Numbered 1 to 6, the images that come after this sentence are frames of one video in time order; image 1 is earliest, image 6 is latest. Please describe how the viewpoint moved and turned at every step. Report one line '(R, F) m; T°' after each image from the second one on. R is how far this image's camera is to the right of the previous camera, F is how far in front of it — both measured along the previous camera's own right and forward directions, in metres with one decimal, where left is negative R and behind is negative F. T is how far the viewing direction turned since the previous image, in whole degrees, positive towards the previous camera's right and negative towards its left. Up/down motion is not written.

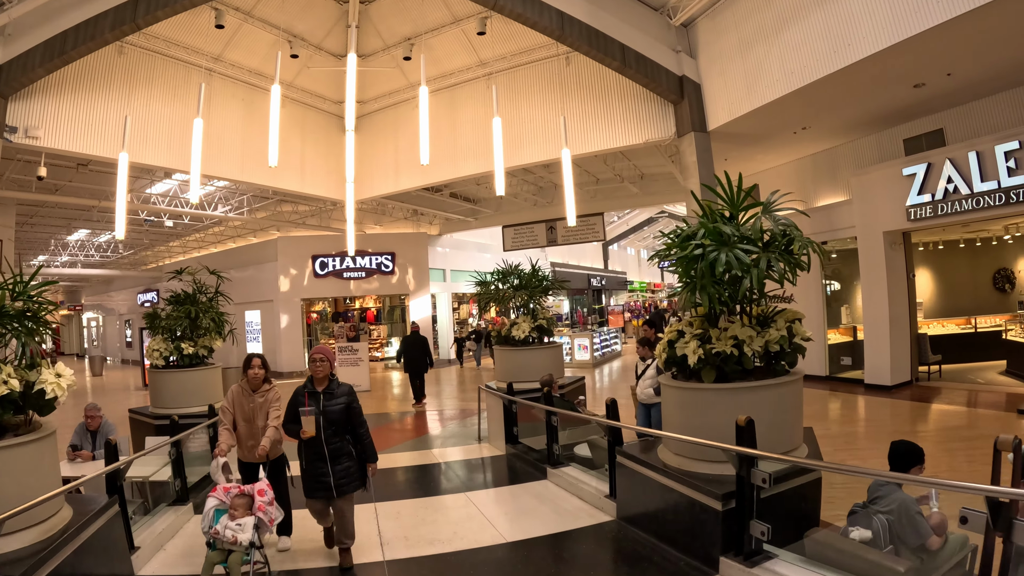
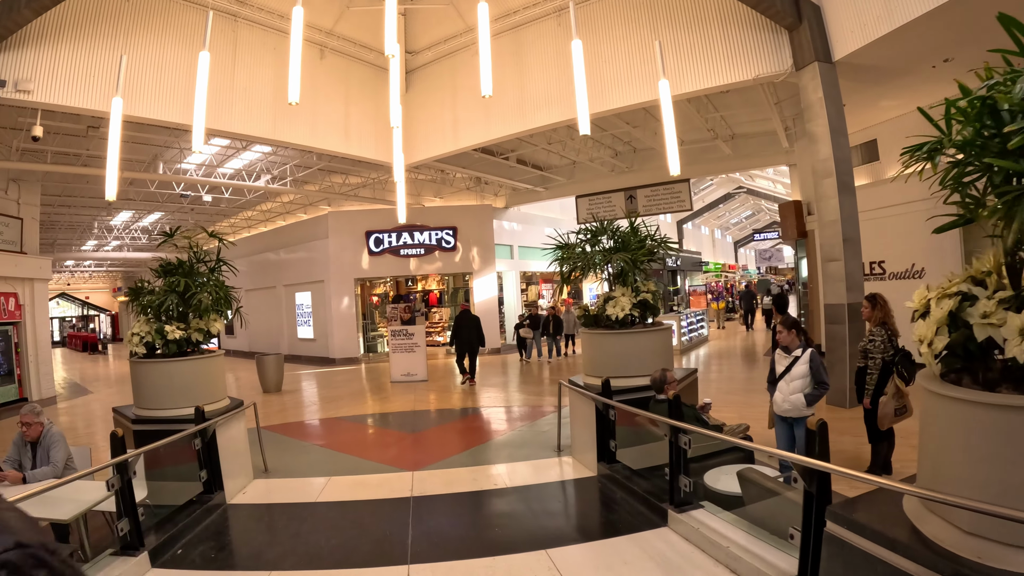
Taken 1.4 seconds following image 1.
(-0.3, +1.7) m; -7°
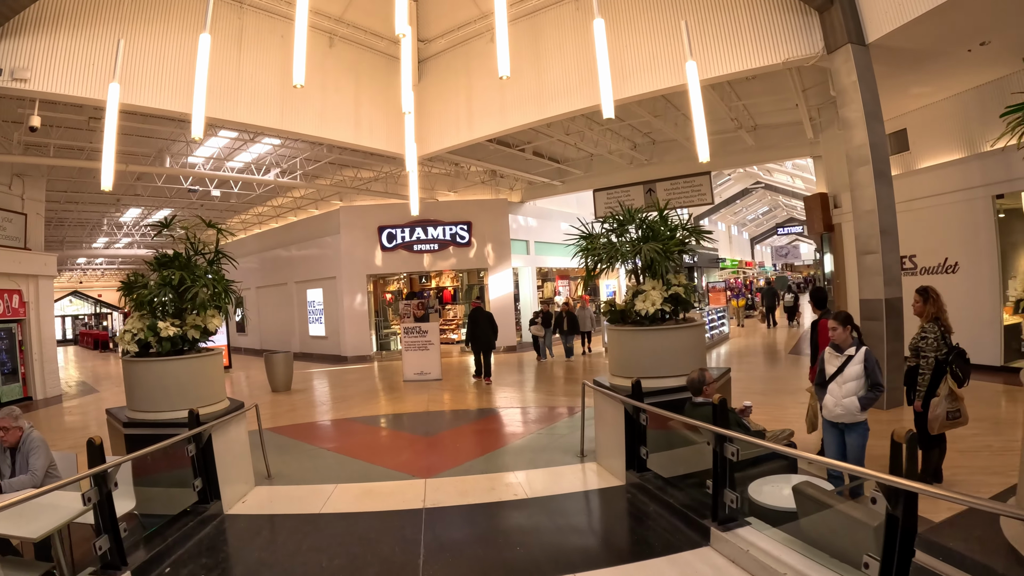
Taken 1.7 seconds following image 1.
(-0.1, +0.4) m; -1°
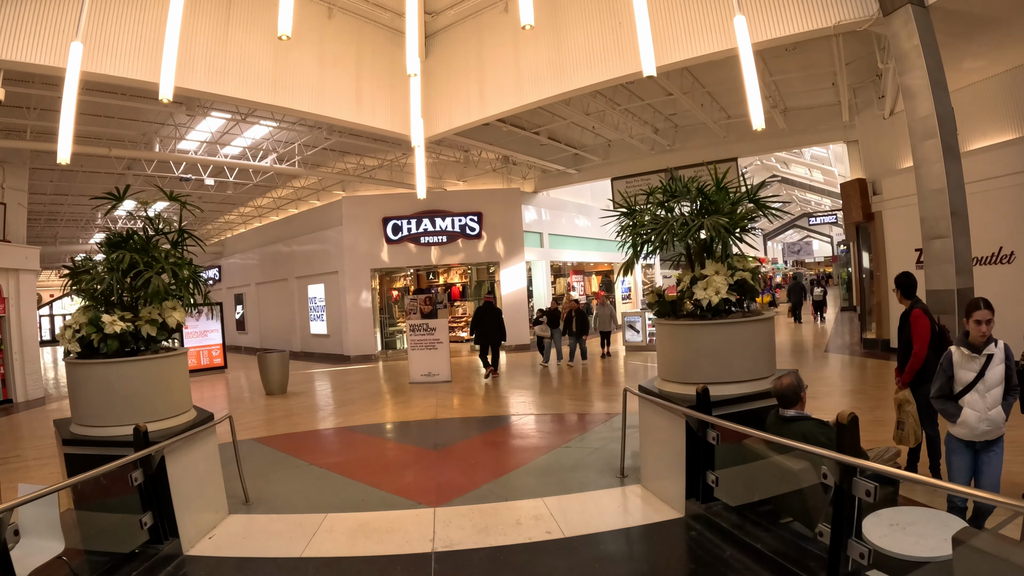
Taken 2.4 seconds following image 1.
(-0.1, +0.8) m; -1°
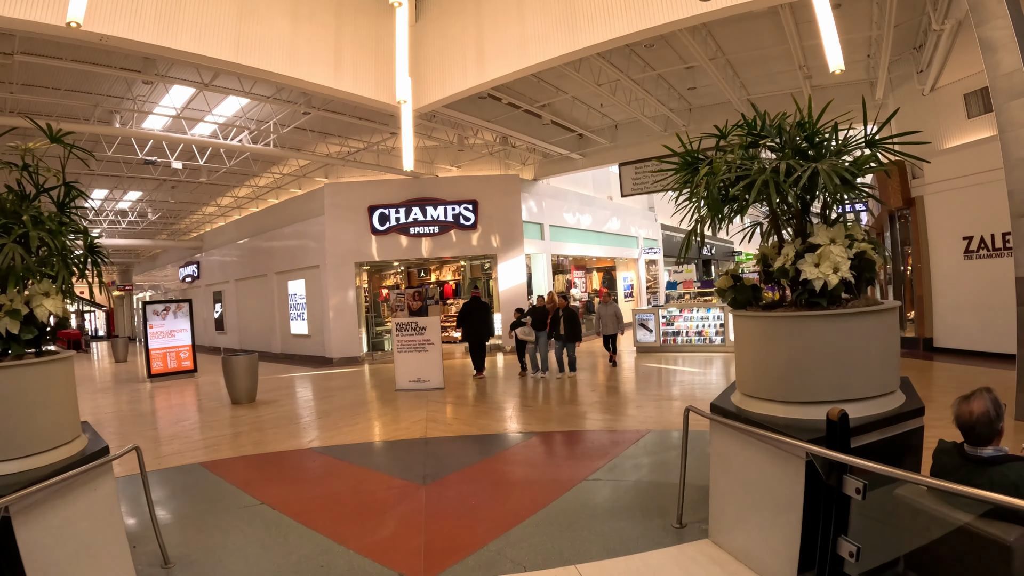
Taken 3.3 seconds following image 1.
(-0.1, +1.1) m; +1°
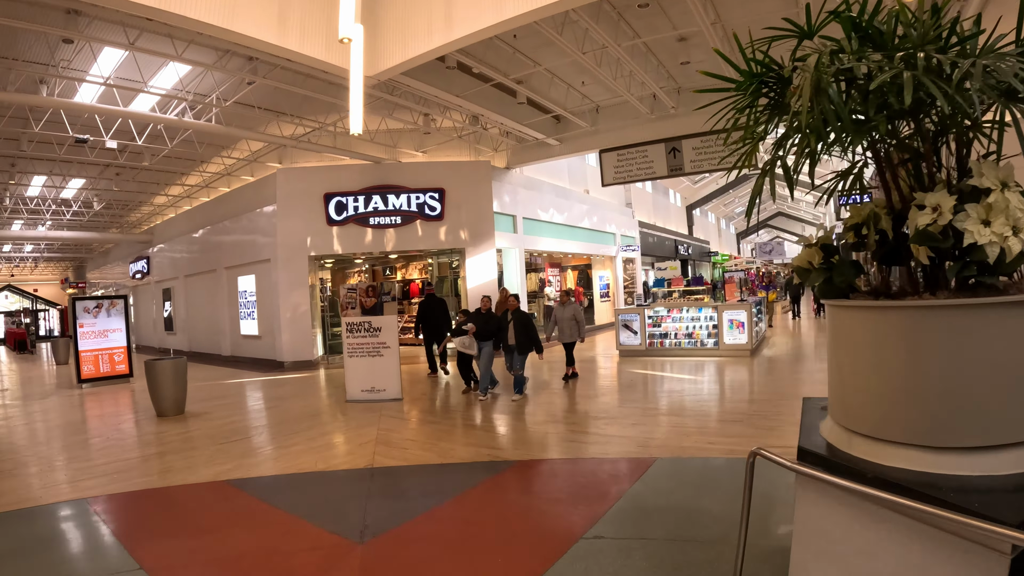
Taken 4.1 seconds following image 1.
(0.0, +0.9) m; +2°
